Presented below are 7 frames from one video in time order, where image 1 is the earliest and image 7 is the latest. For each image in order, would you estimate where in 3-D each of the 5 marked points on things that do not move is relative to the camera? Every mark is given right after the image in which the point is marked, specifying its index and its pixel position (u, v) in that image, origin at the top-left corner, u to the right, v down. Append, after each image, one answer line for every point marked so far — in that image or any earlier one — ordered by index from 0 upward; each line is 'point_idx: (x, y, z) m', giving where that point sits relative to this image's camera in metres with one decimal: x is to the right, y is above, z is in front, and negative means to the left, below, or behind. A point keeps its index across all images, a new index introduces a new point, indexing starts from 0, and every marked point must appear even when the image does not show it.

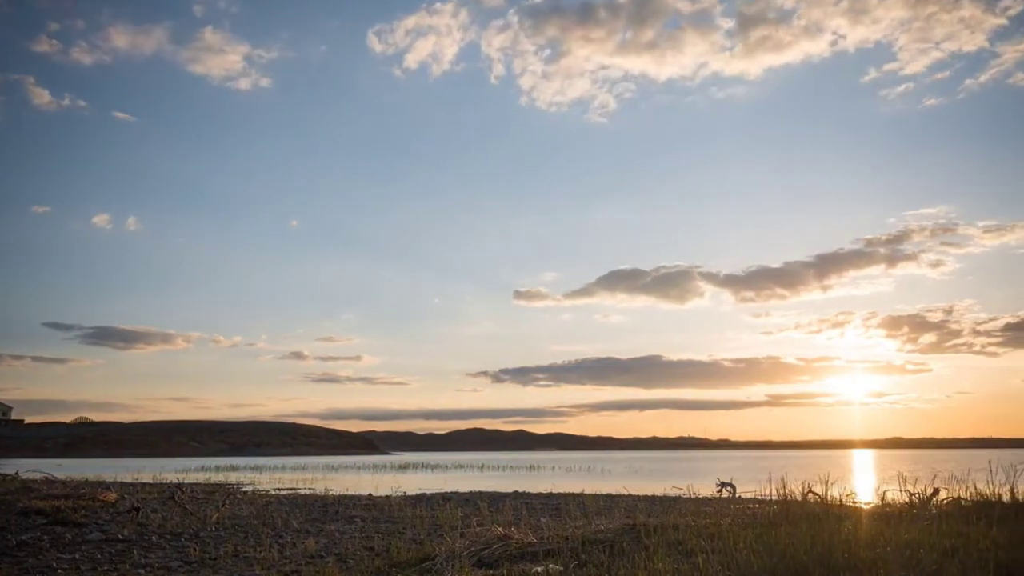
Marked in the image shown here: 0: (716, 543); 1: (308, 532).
0: (+4.6, -5.7, +16.1) m
1: (-5.0, -6.0, +17.9) m
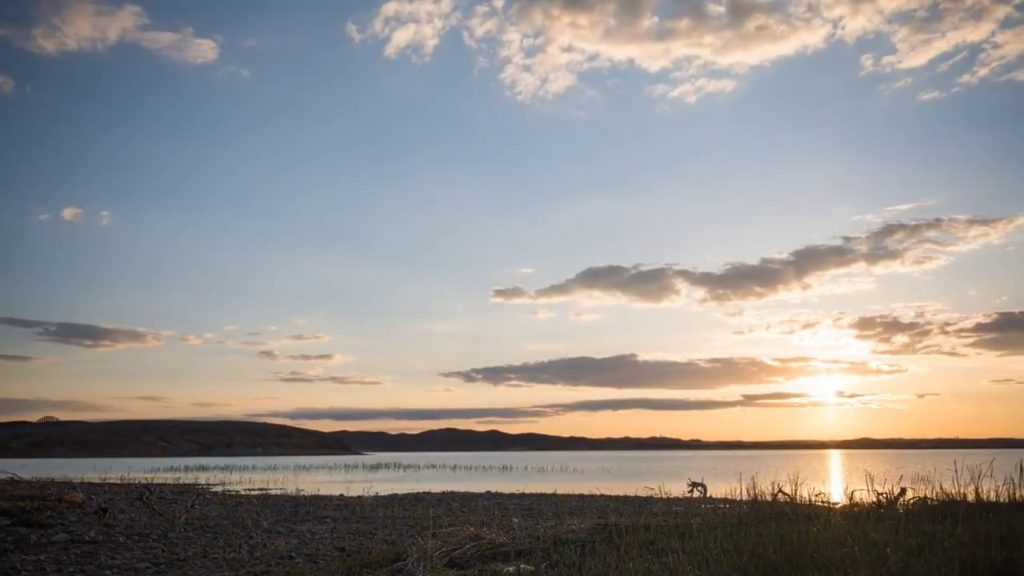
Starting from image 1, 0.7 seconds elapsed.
0: (+3.9, -5.7, +16.2) m
1: (-5.7, -6.0, +17.8) m
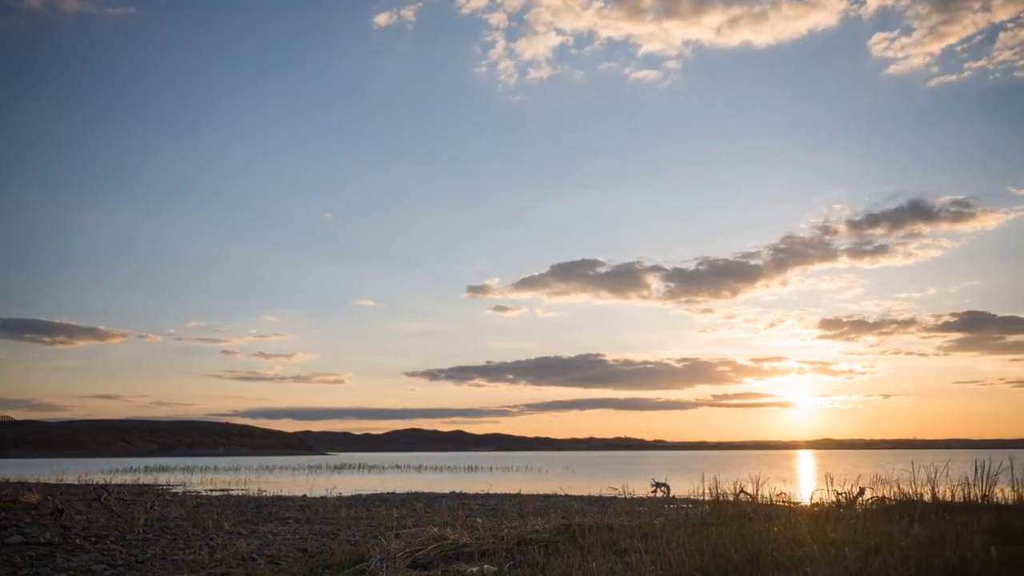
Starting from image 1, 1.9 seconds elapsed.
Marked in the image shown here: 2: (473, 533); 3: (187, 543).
0: (+3.1, -5.7, +16.3) m
1: (-6.6, -6.0, +17.6) m
2: (-0.9, -5.8, +17.3) m
3: (-7.7, -6.1, +17.2) m
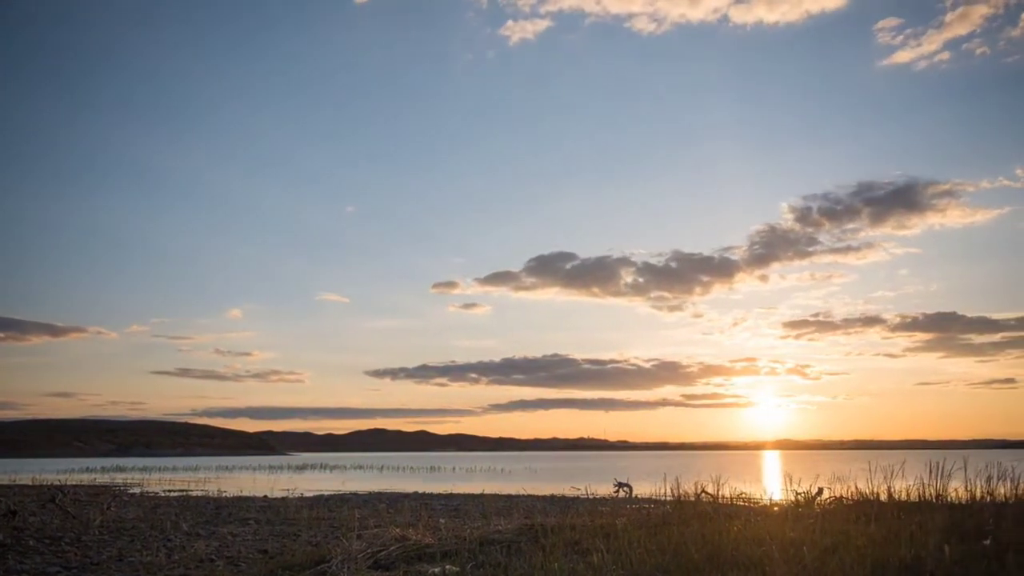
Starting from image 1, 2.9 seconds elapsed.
0: (+2.3, -5.8, +16.4) m
1: (-7.5, -5.9, +17.3) m
2: (-1.8, -5.8, +17.2) m
3: (-8.6, -6.0, +17.0) m
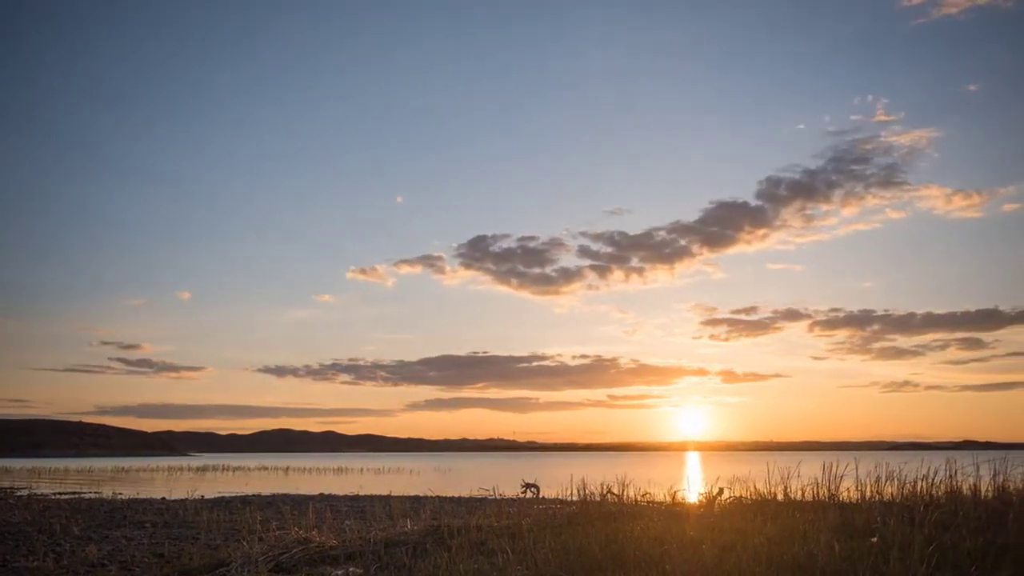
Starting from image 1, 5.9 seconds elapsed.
0: (+0.1, -5.8, +16.4) m
1: (-9.7, -5.8, +16.7) m
2: (-4.0, -5.8, +17.0) m
3: (-10.8, -5.8, +16.2) m
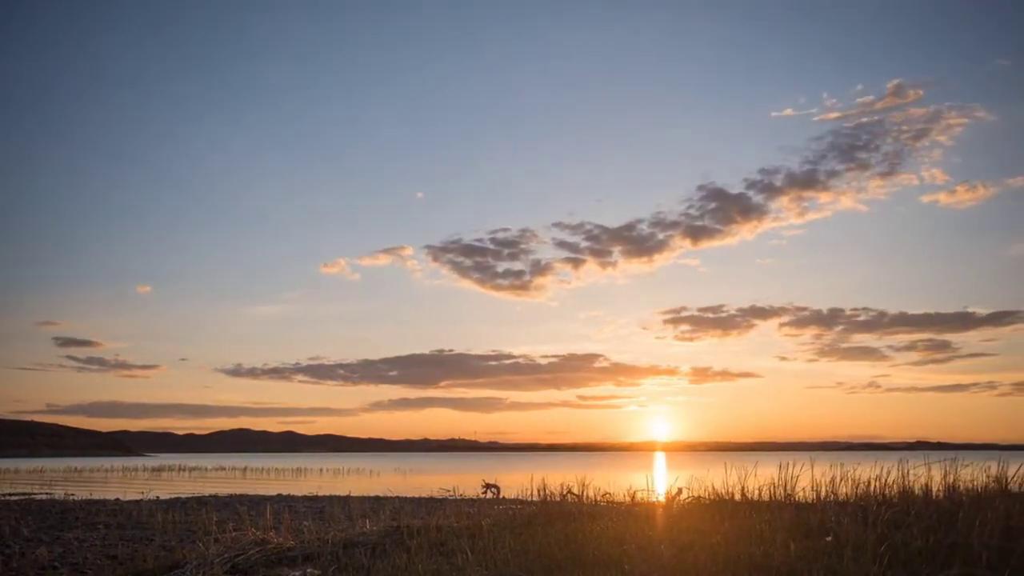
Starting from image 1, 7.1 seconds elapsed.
0: (-0.8, -5.8, +16.4) m
1: (-10.6, -5.7, +16.3) m
2: (-4.9, -5.8, +16.8) m
3: (-11.7, -5.8, +15.8) m
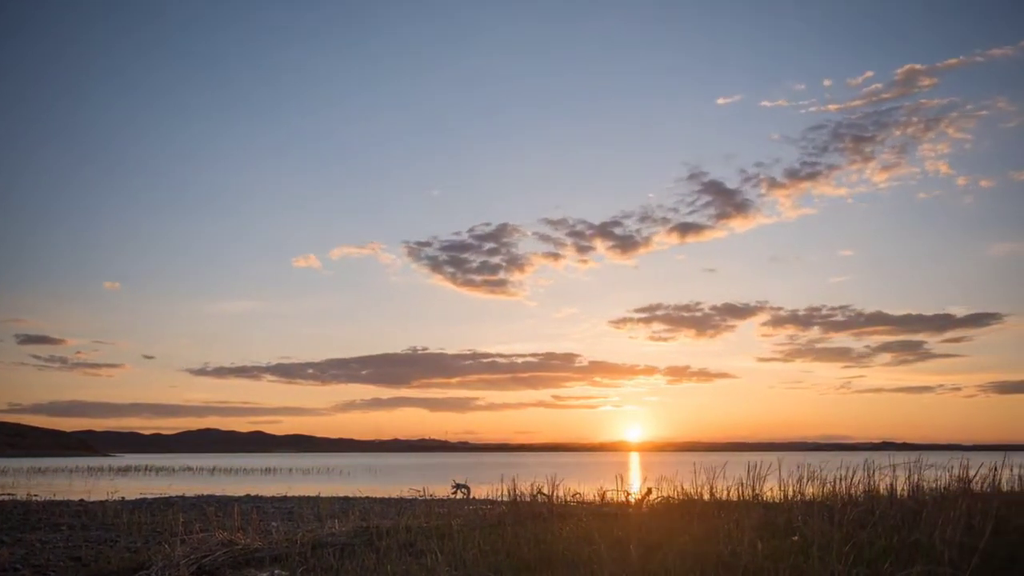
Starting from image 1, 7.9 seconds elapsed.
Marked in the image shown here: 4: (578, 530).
0: (-1.5, -5.8, +16.4) m
1: (-11.3, -5.6, +16.1) m
2: (-5.6, -5.7, +16.7) m
3: (-12.4, -5.7, +15.6) m
4: (+1.6, -5.6, +16.9) m
